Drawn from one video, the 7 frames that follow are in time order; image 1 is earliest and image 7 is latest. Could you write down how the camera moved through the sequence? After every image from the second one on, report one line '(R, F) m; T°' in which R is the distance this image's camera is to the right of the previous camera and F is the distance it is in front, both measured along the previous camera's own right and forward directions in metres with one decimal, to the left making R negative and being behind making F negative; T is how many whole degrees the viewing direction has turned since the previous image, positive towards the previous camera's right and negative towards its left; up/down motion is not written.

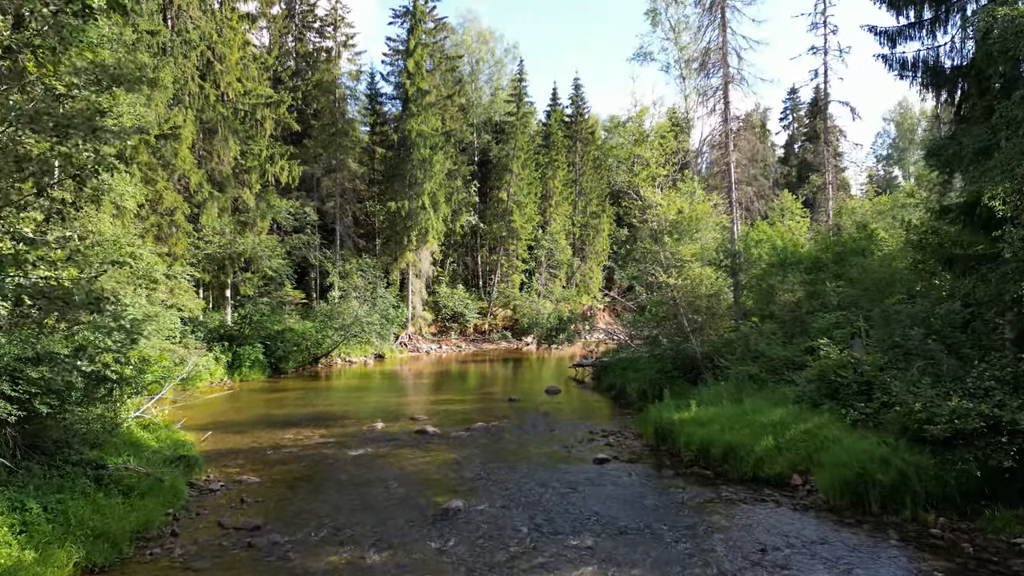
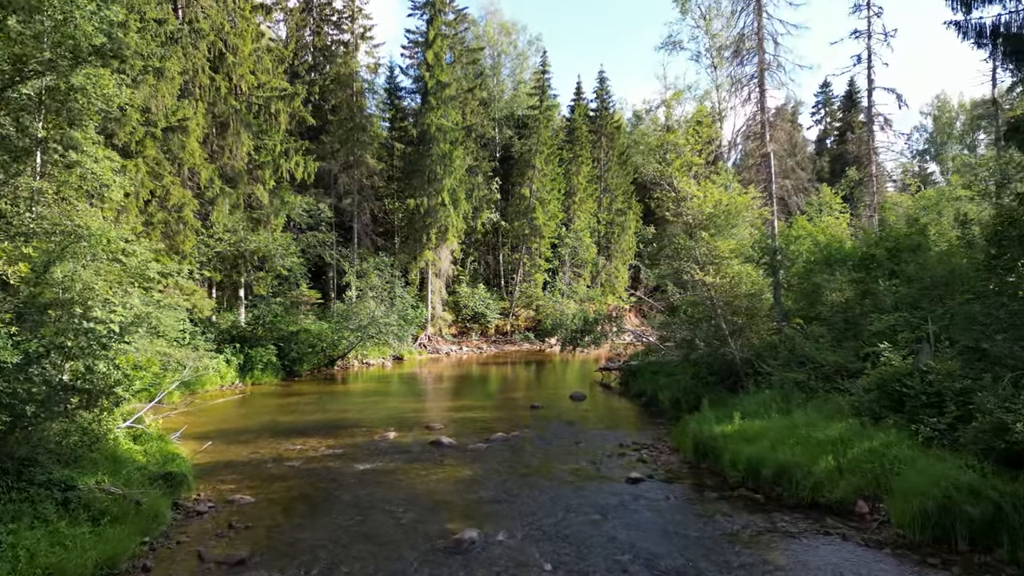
(0.0, +0.9) m; -2°
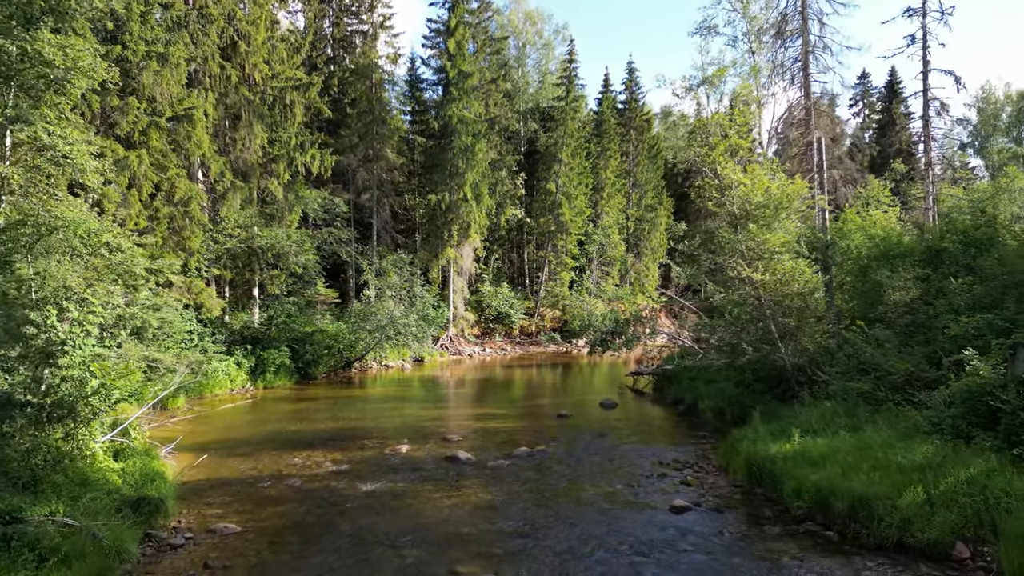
(0.0, +1.1) m; -2°
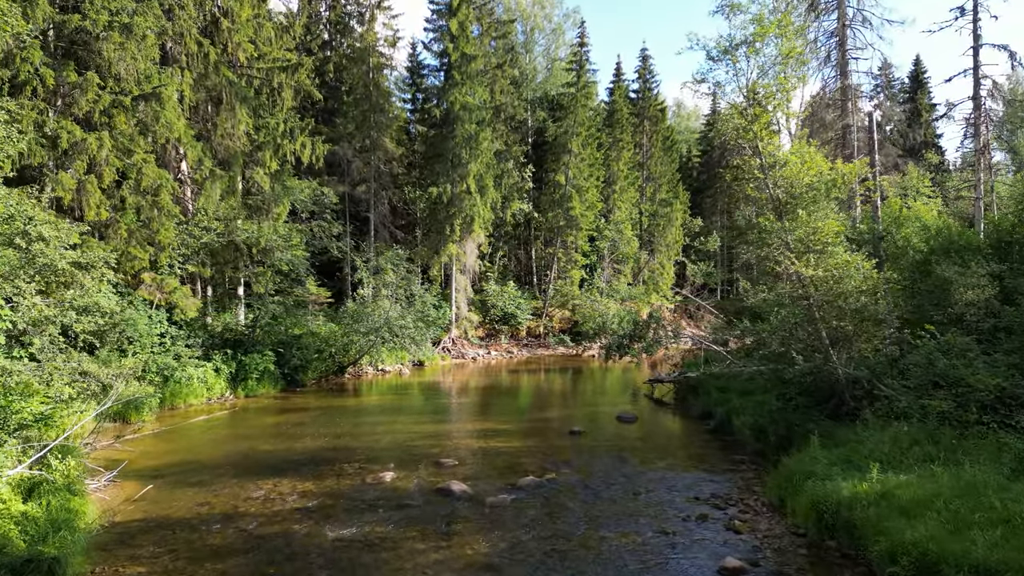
(0.0, +1.6) m; -1°
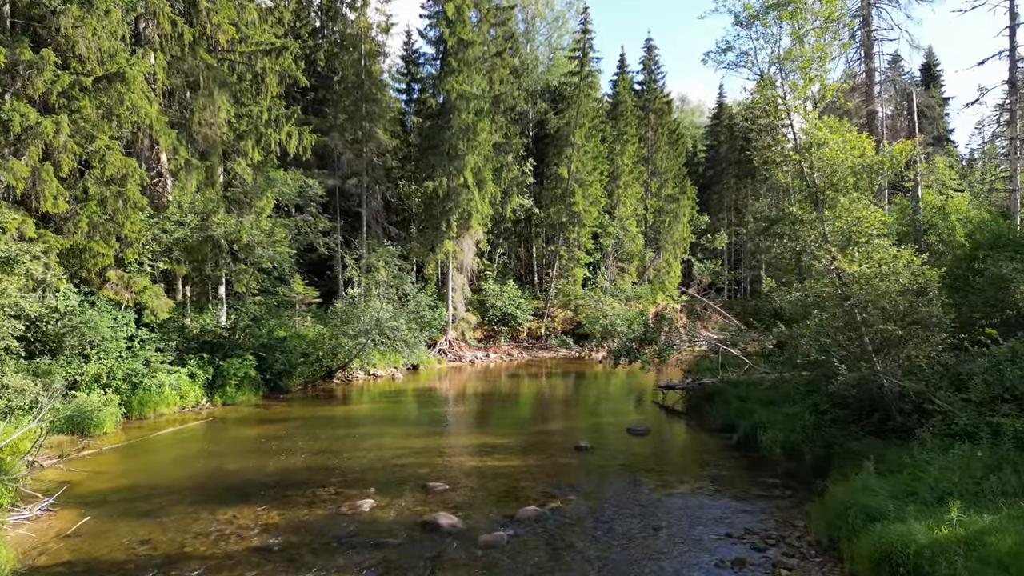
(0.0, +1.2) m; 0°
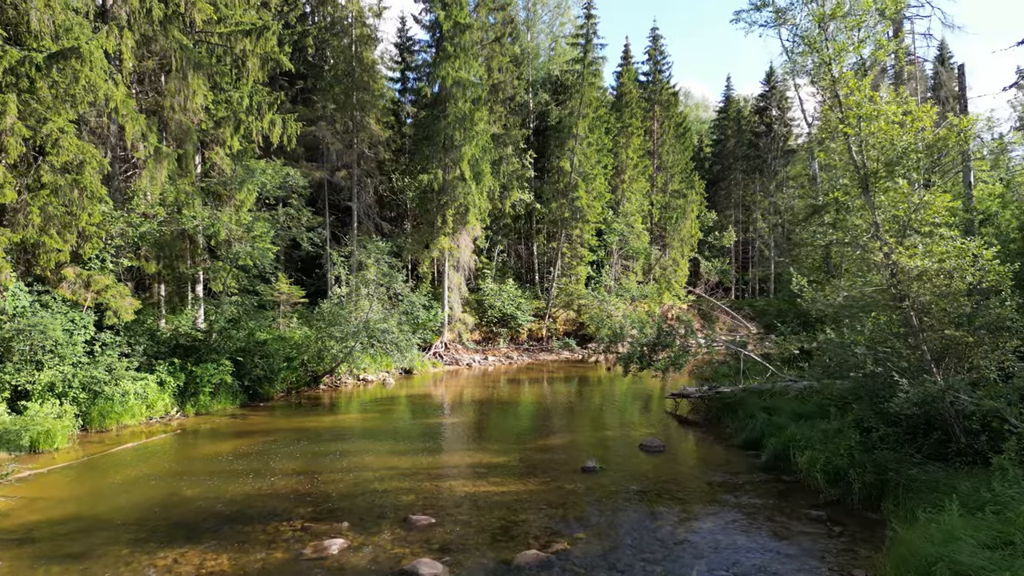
(0.0, +1.2) m; 0°
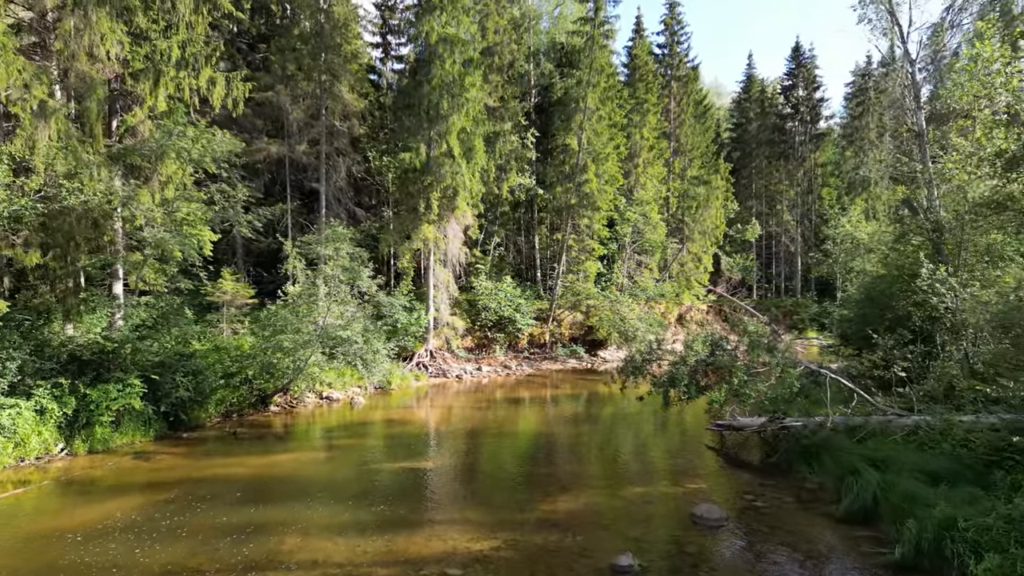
(+0.1, +3.2) m; 0°
